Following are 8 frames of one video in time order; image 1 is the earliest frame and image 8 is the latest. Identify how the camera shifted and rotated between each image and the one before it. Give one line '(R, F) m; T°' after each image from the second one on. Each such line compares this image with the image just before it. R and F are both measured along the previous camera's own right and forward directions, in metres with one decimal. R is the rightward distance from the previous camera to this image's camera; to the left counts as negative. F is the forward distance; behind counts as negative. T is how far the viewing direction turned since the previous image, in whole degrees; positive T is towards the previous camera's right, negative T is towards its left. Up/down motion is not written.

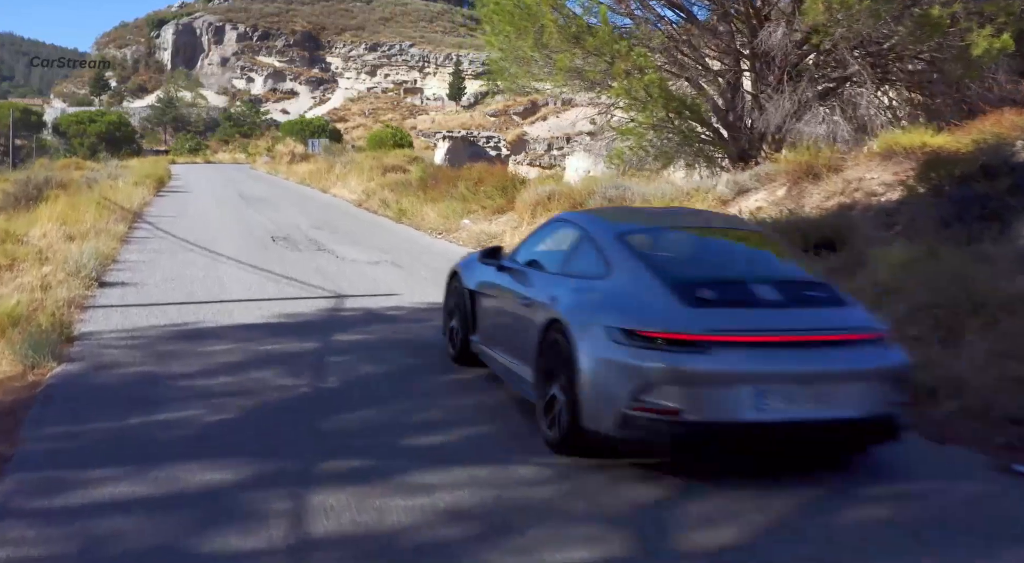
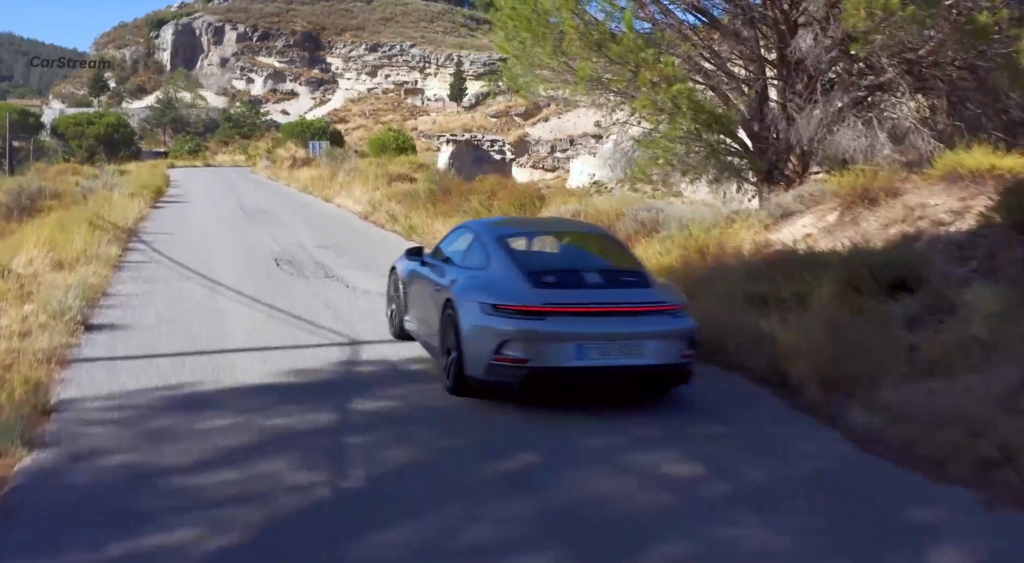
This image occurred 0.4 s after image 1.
(-0.2, +0.6) m; 0°
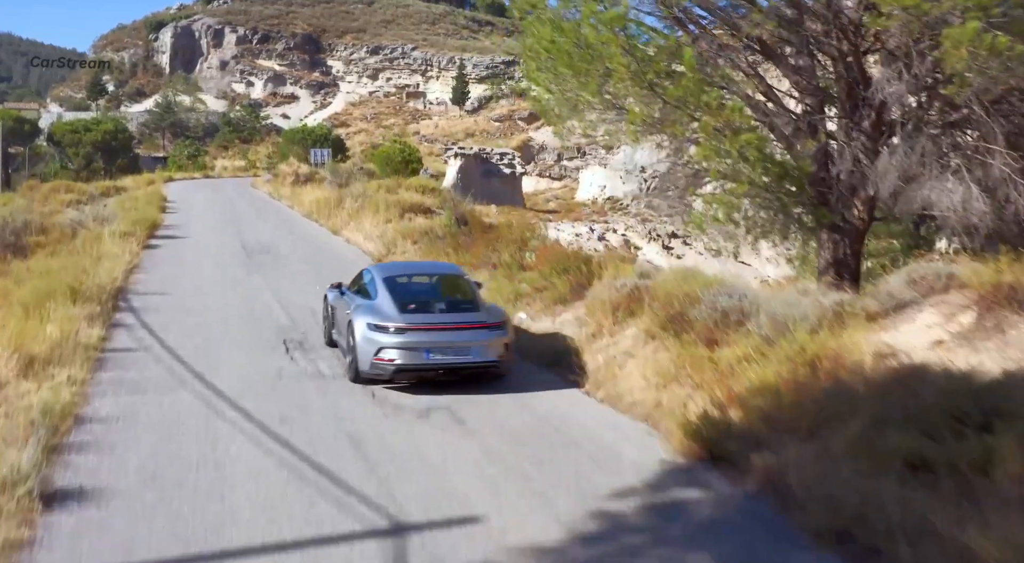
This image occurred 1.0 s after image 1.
(-0.3, +1.1) m; 0°
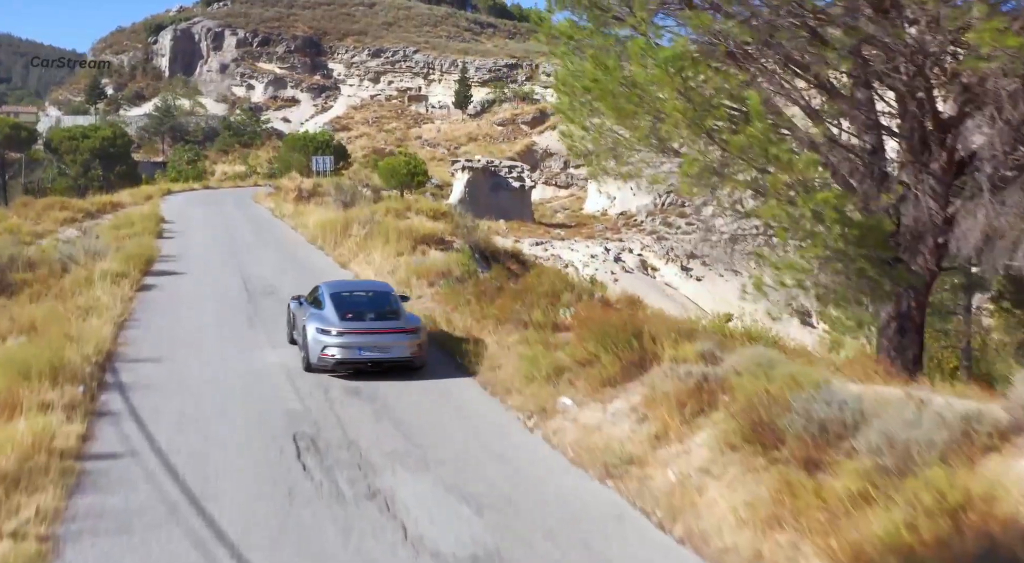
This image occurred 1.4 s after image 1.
(-0.3, +0.9) m; 0°
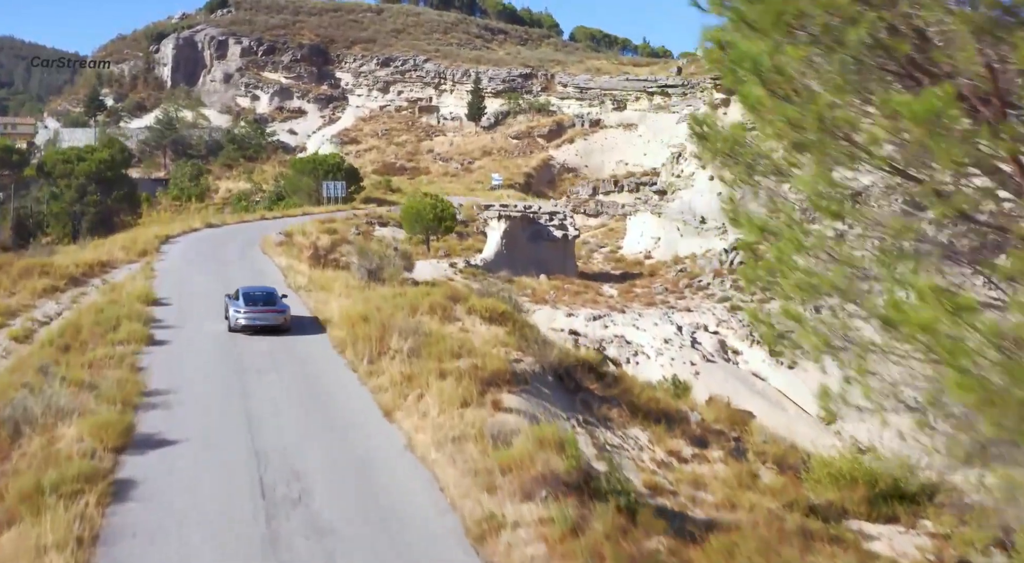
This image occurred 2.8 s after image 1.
(-1.0, +3.4) m; 0°
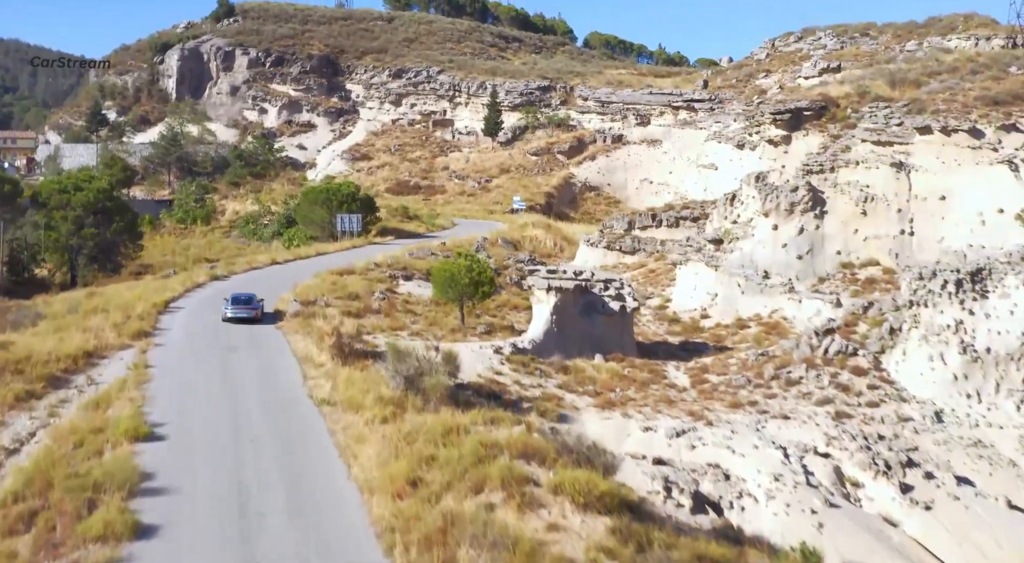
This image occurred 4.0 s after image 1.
(-1.0, +3.4) m; 0°
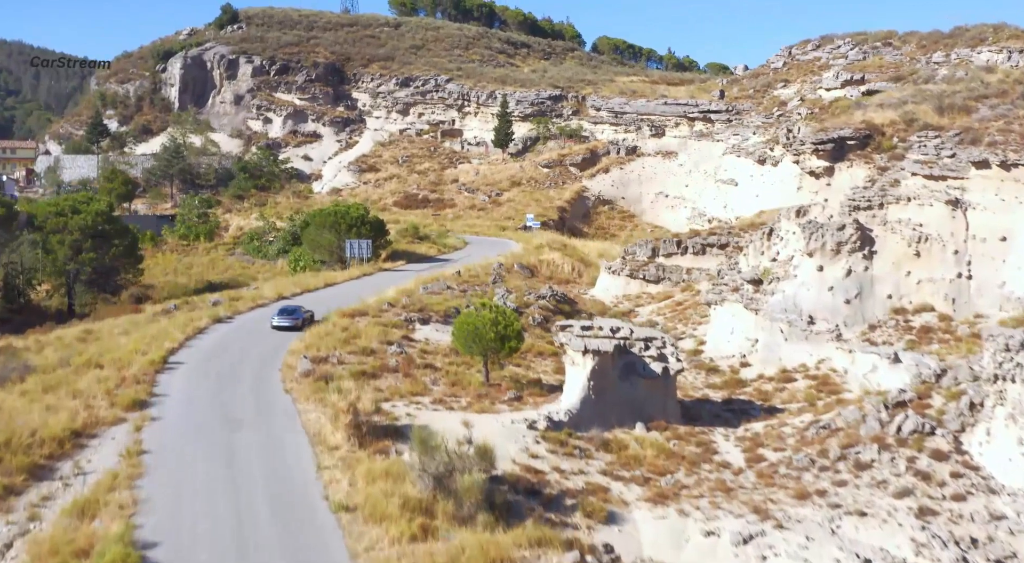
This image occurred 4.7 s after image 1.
(-0.6, +2.1) m; 0°
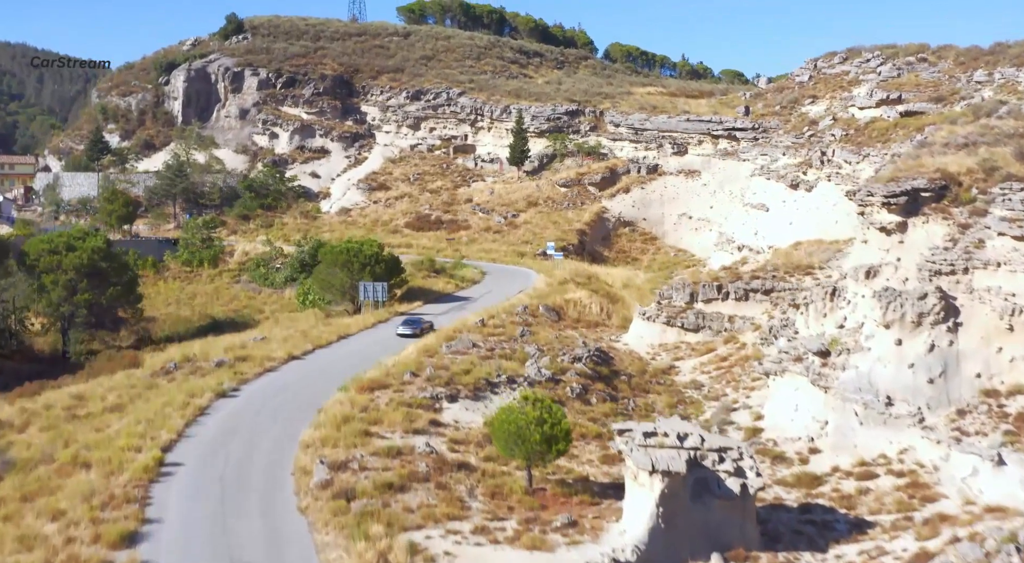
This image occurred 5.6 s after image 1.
(-0.8, +3.0) m; 0°
